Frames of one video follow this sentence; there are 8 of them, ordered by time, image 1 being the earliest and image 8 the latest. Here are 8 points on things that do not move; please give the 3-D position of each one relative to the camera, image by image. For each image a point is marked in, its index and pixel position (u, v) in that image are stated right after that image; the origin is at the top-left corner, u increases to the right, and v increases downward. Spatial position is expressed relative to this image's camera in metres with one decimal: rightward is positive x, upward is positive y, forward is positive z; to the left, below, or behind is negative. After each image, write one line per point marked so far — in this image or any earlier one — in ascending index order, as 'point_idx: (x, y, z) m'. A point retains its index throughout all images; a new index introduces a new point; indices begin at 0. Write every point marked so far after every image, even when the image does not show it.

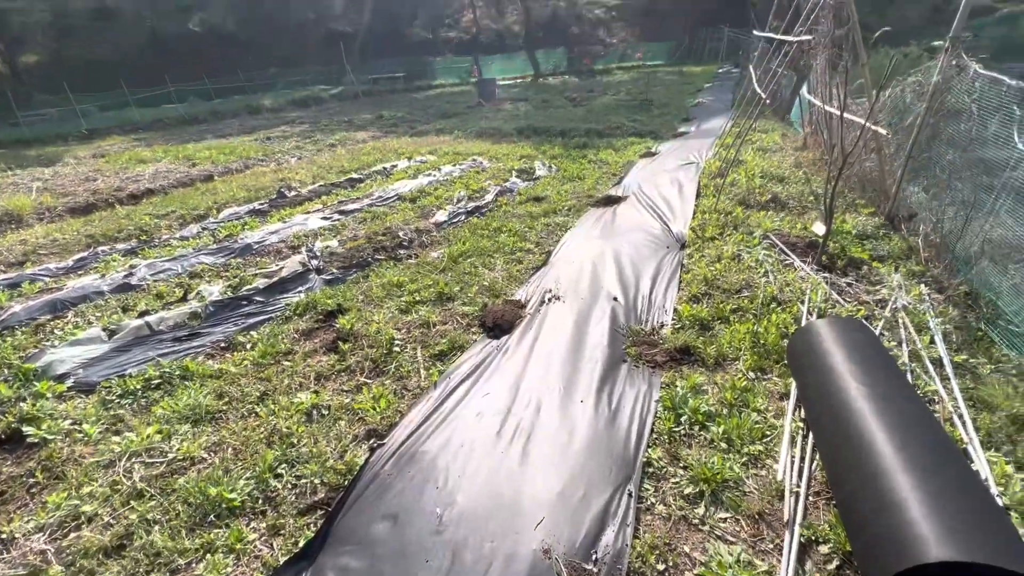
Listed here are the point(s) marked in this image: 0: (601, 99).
0: (+3.1, +6.6, +16.4) m
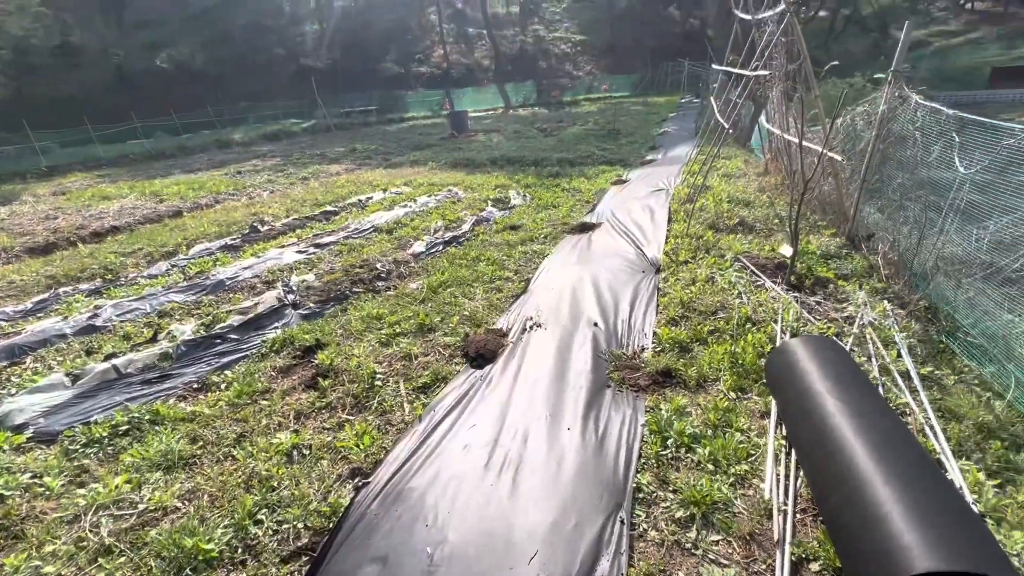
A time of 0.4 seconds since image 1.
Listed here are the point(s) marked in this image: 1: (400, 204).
0: (+2.1, +5.7, +16.9) m
1: (-2.0, +1.5, +8.6) m
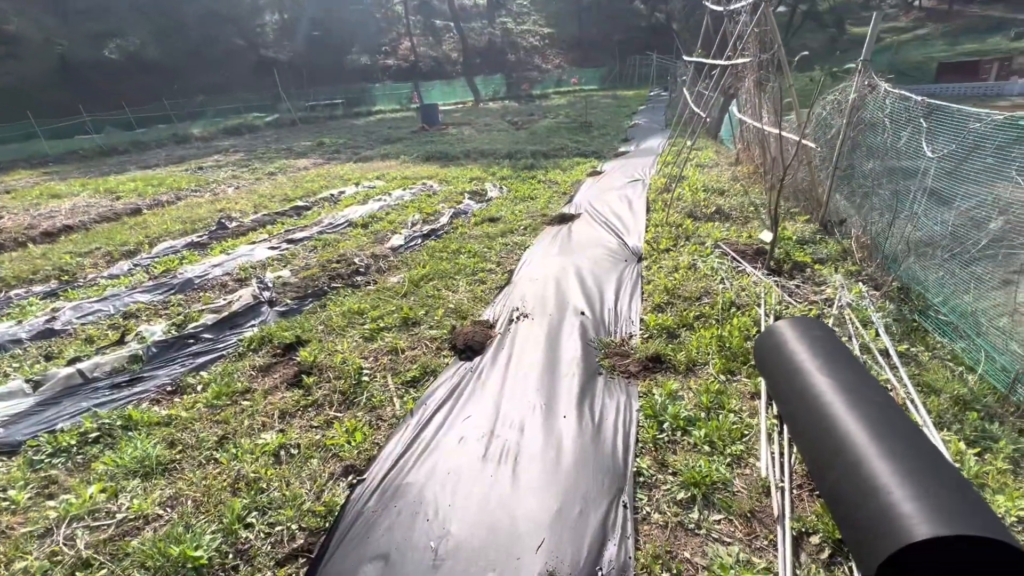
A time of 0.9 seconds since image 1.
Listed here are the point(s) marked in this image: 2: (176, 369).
0: (+1.1, +5.9, +16.8) m
1: (-2.5, +1.6, +8.4) m
2: (-2.5, -0.6, +3.5) m
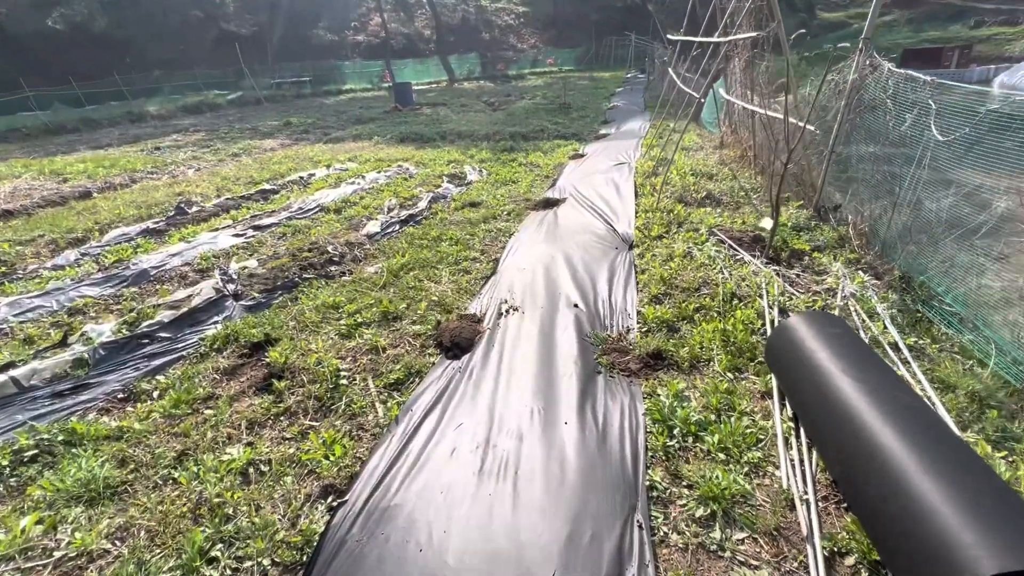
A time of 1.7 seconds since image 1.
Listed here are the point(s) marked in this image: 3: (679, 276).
0: (+0.3, +6.5, +16.4) m
1: (-2.8, +1.8, +8.0) m
2: (-2.6, -0.6, +3.1) m
3: (+1.3, +0.1, +3.7) m
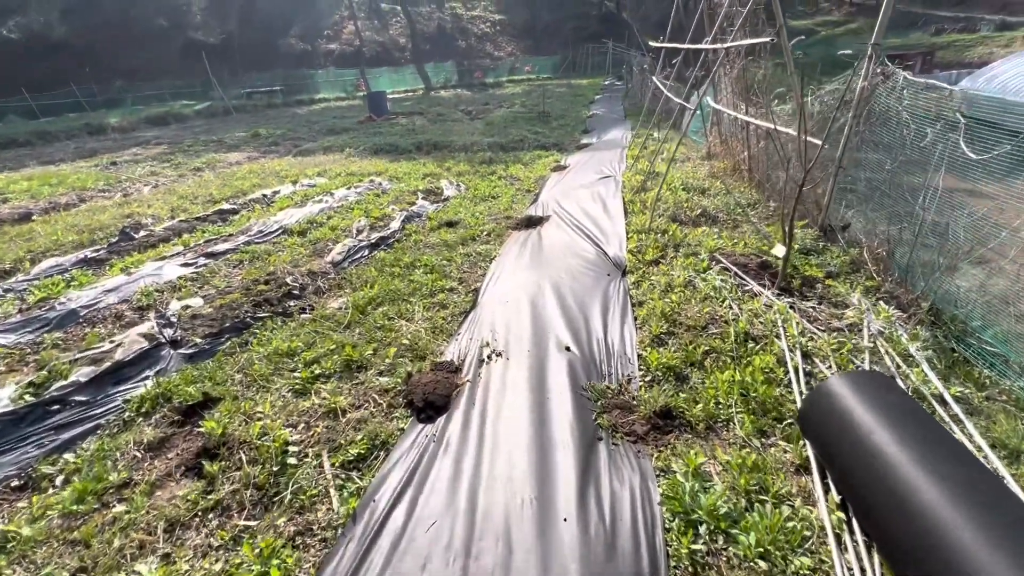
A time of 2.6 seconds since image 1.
0: (-0.5, +6.0, +16.0) m
1: (-3.1, +1.4, +7.4) m
2: (-2.6, -0.9, +2.6) m
3: (+1.2, -0.2, +3.3) m
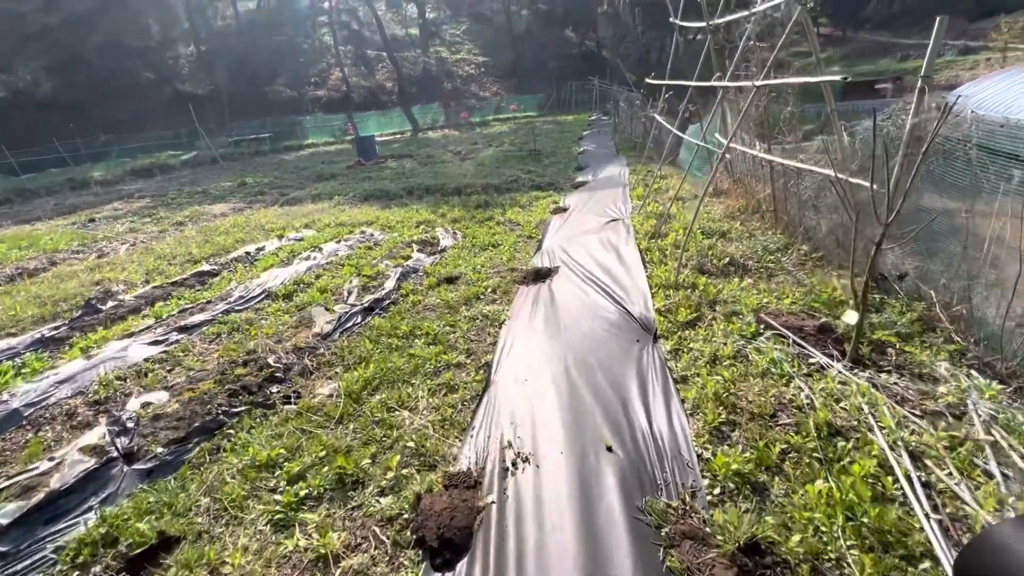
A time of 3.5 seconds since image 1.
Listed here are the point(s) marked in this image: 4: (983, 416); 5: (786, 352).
0: (-0.8, +4.6, +15.9) m
1: (-3.1, +0.5, +6.9) m
2: (-2.5, -1.5, +1.9) m
3: (+1.3, -0.6, +2.7) m
4: (+2.3, -0.6, +2.3) m
5: (+1.7, -0.4, +2.9) m
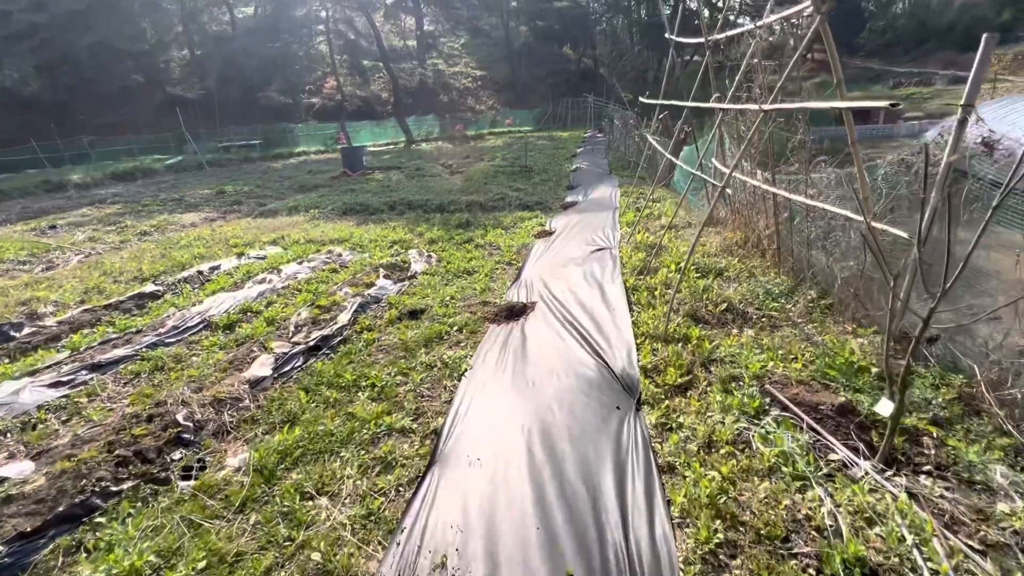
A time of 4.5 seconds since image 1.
0: (-1.1, +4.0, +15.4) m
1: (-3.4, +0.1, +6.3) m
2: (-2.7, -1.7, +1.3) m
3: (+1.0, -0.9, +2.1) m
4: (+2.0, -1.0, +1.7) m
5: (+1.4, -0.8, +2.3) m
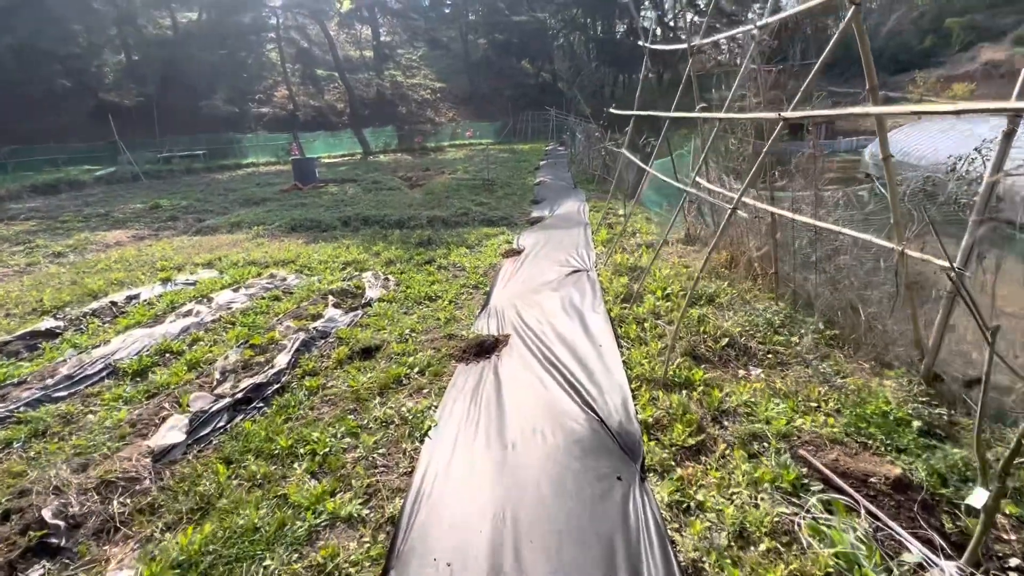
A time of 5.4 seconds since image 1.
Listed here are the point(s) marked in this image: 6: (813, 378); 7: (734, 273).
0: (-2.3, +3.4, +14.8) m
1: (-3.8, -0.2, +5.4) m
2: (-2.7, -1.9, +0.4) m
3: (+1.0, -1.1, +1.6) m
4: (+2.0, -1.2, +1.3) m
5: (+1.4, -1.0, +1.8) m
6: (+1.9, -0.6, +3.0) m
7: (+2.1, +0.1, +4.6) m
